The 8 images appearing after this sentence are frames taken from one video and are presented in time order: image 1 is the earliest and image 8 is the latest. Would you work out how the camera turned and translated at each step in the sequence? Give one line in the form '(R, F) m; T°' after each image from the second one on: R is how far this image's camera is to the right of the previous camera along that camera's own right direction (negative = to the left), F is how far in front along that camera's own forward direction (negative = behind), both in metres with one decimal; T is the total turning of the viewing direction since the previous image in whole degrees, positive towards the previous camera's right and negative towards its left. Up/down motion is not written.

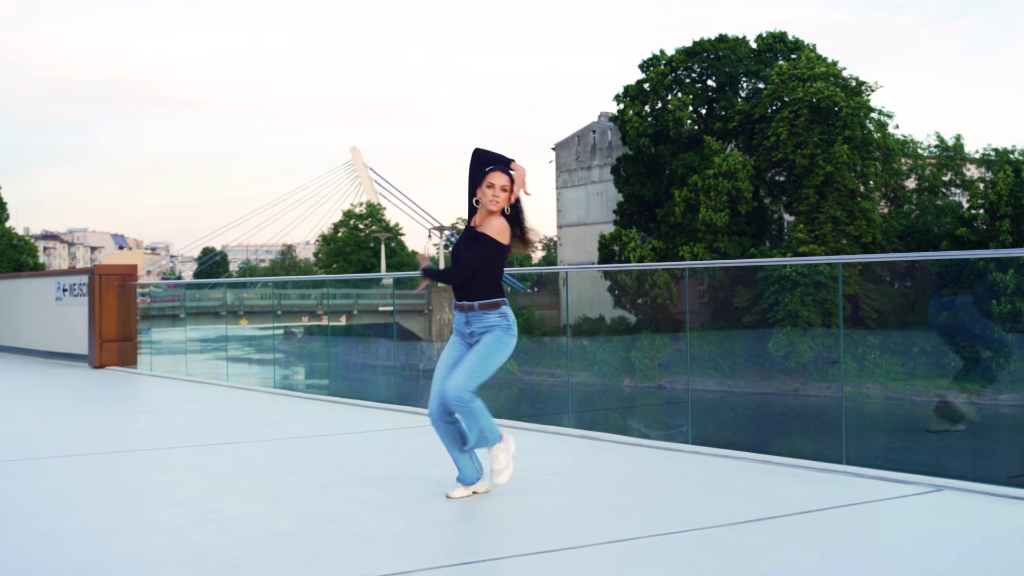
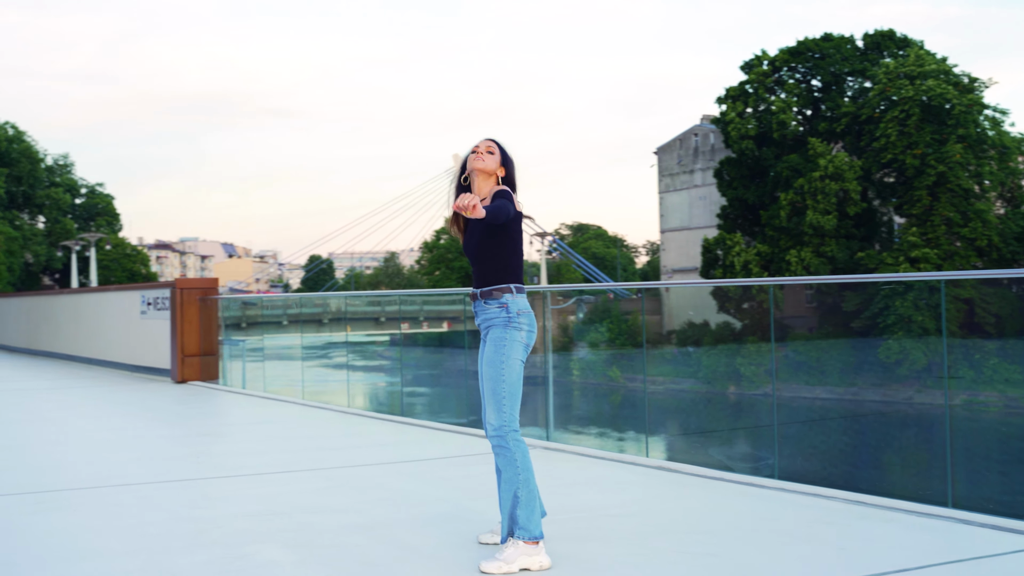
(+0.2, +0.4) m; -5°
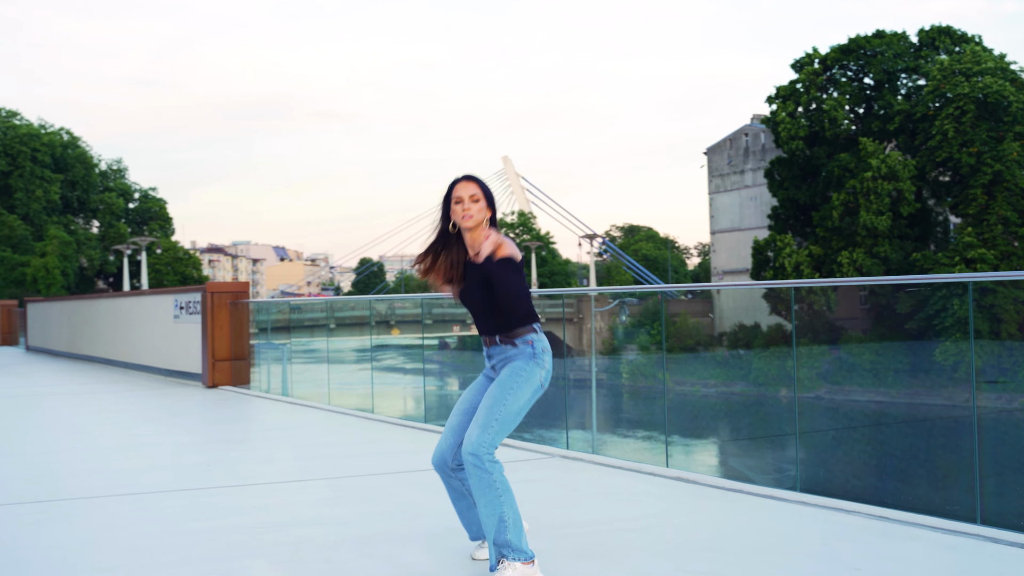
(+0.2, +0.2) m; -2°
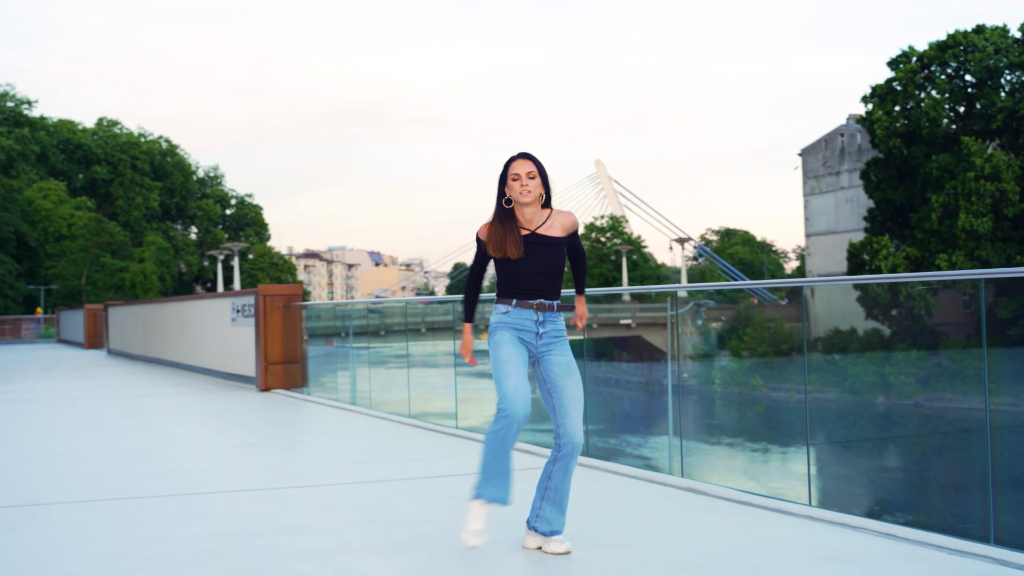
(+0.4, +0.3) m; -5°
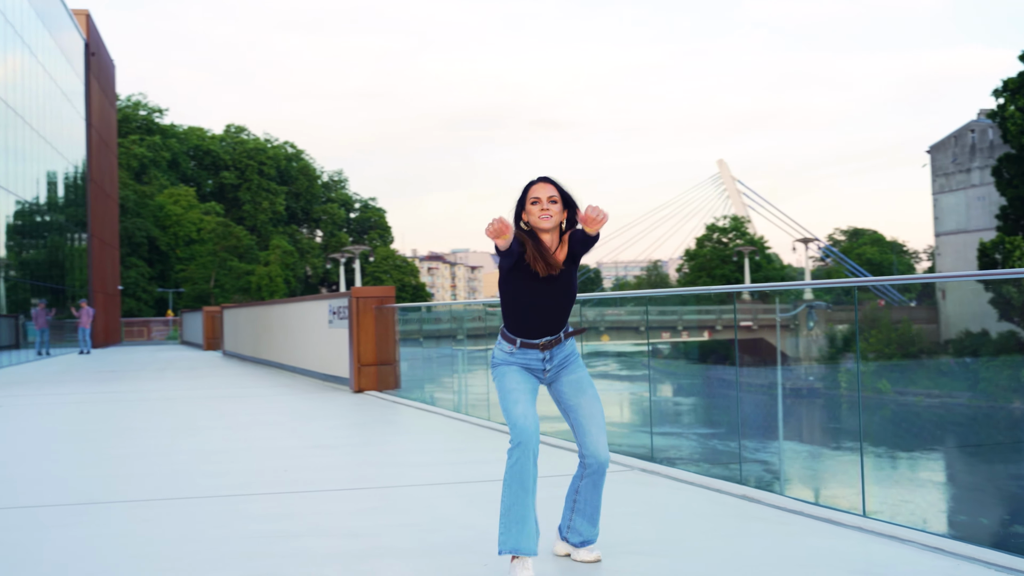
(+0.4, +0.1) m; -6°
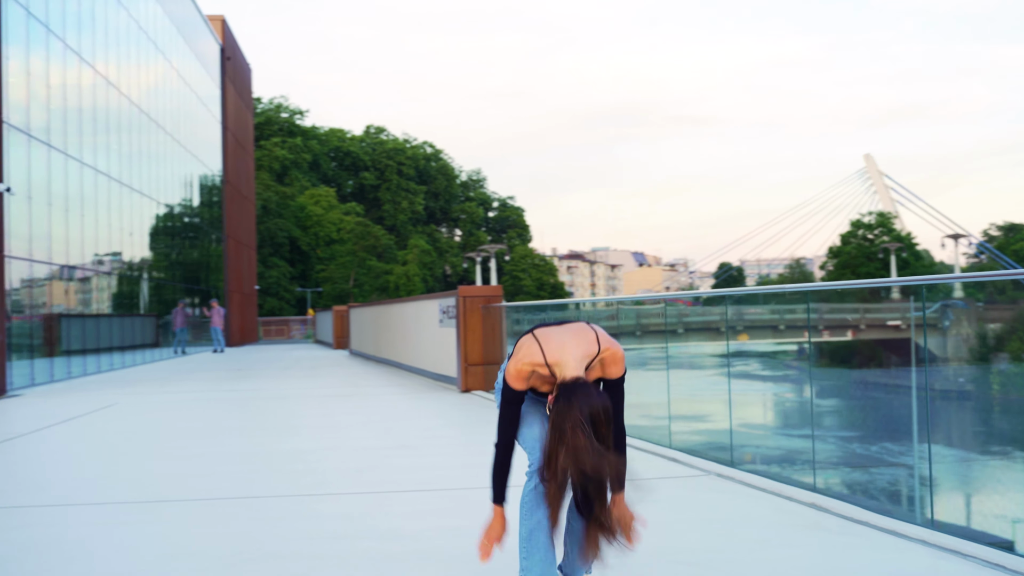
(+0.4, +0.2) m; -6°
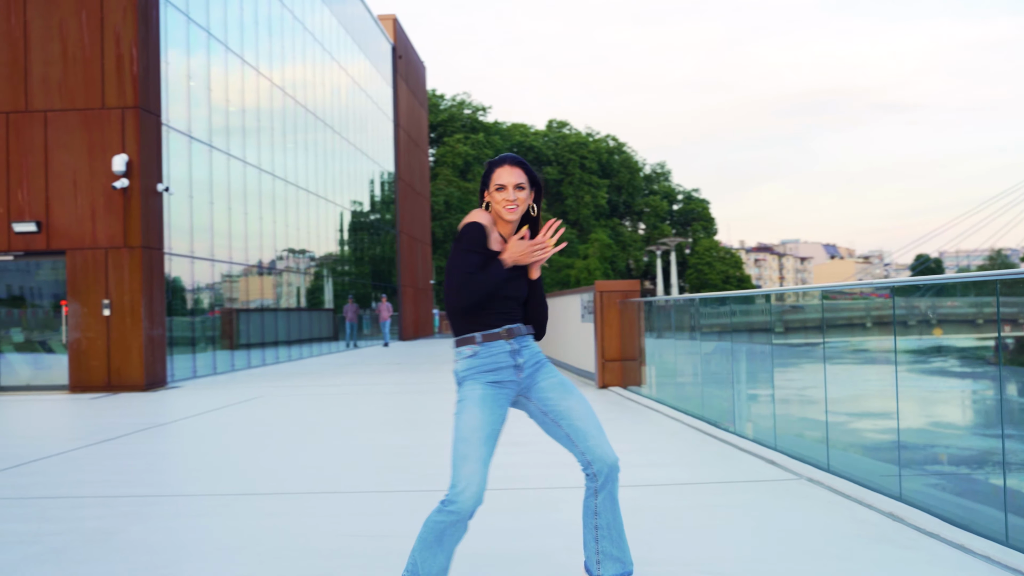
(+0.5, +0.2) m; -9°
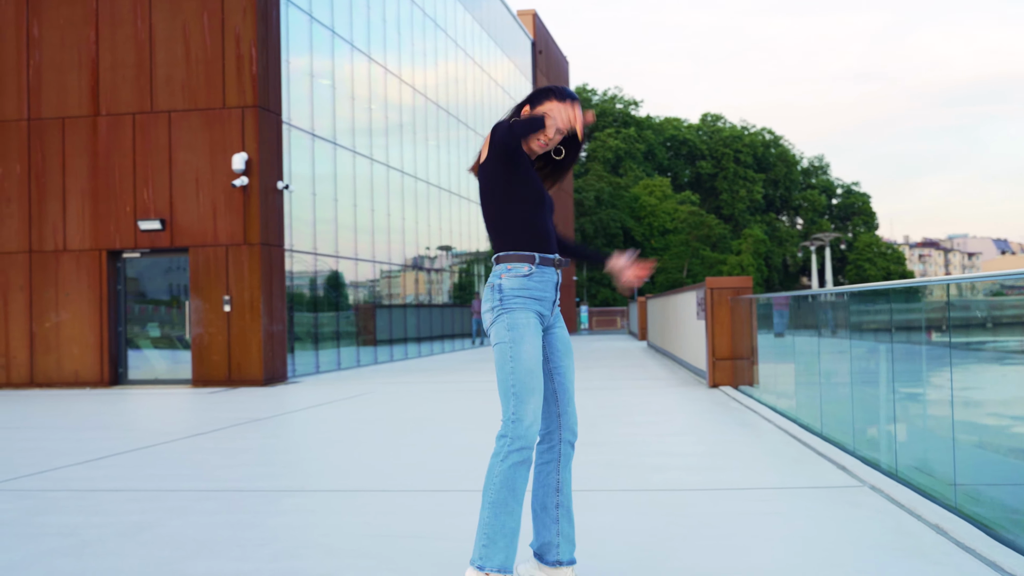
(+0.5, +0.2) m; -7°
